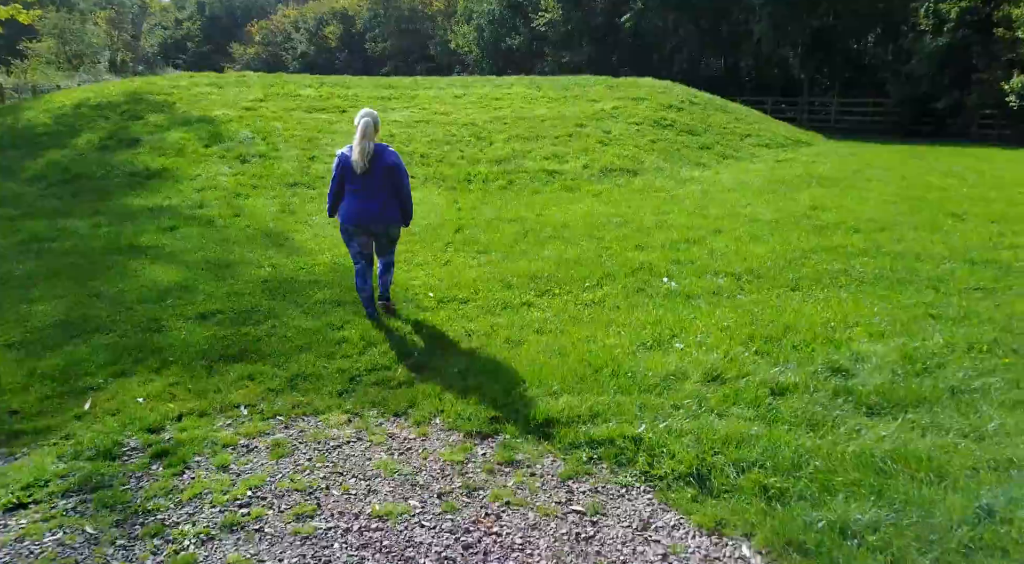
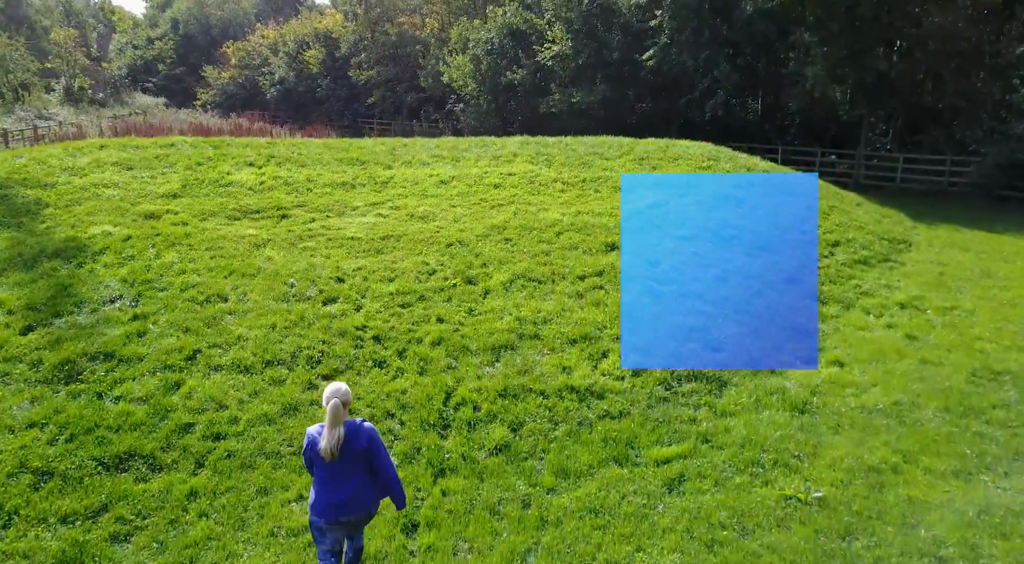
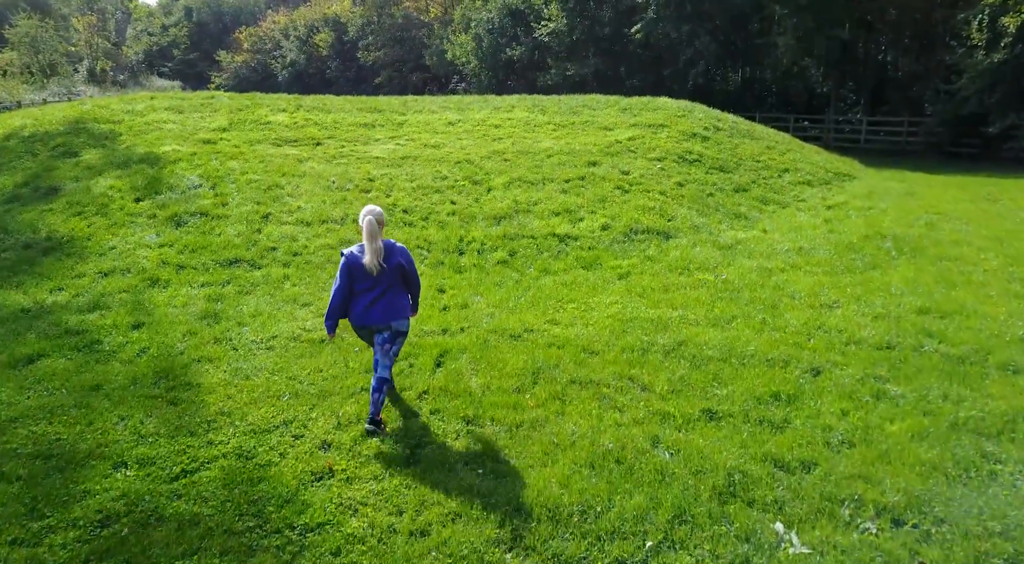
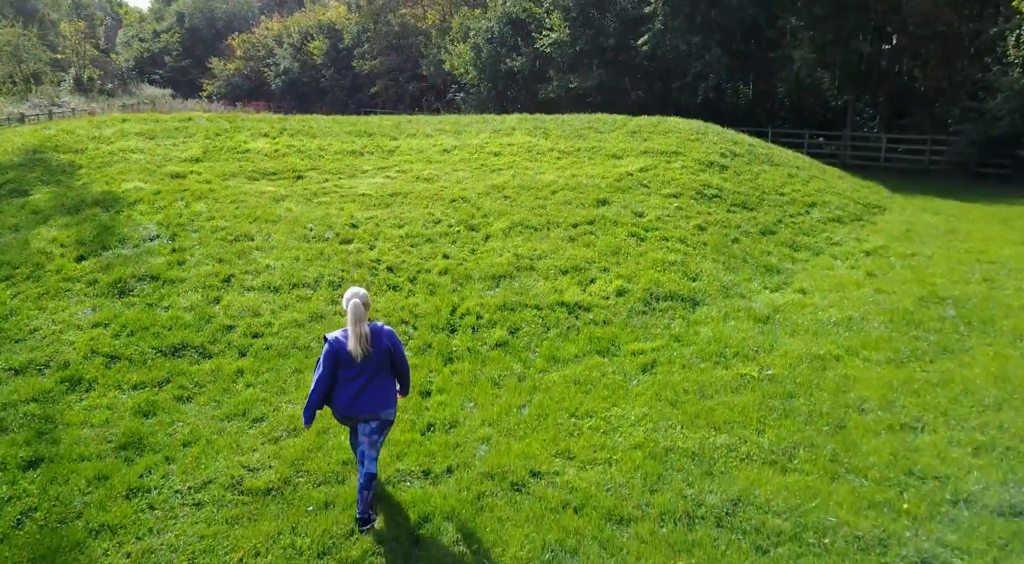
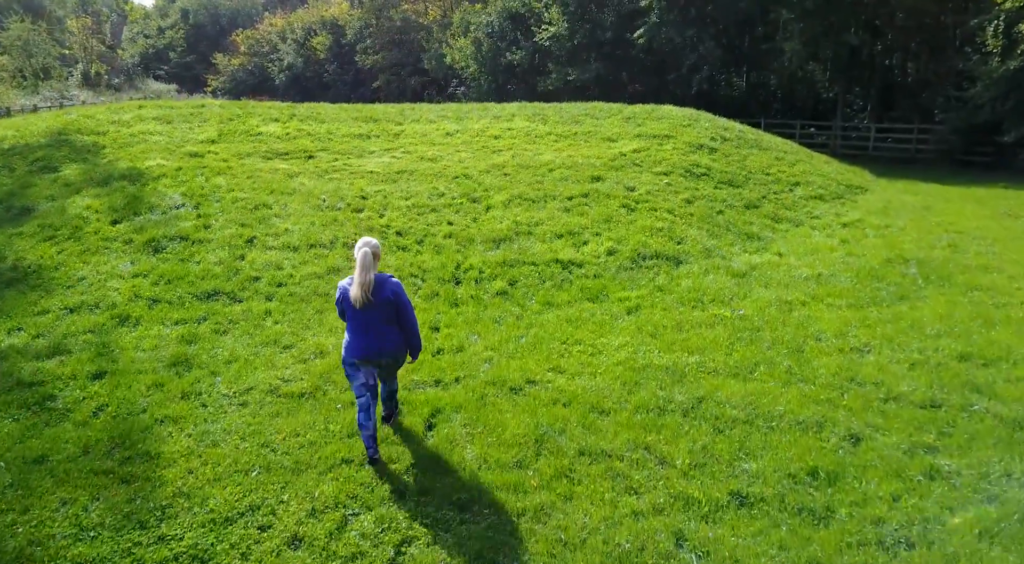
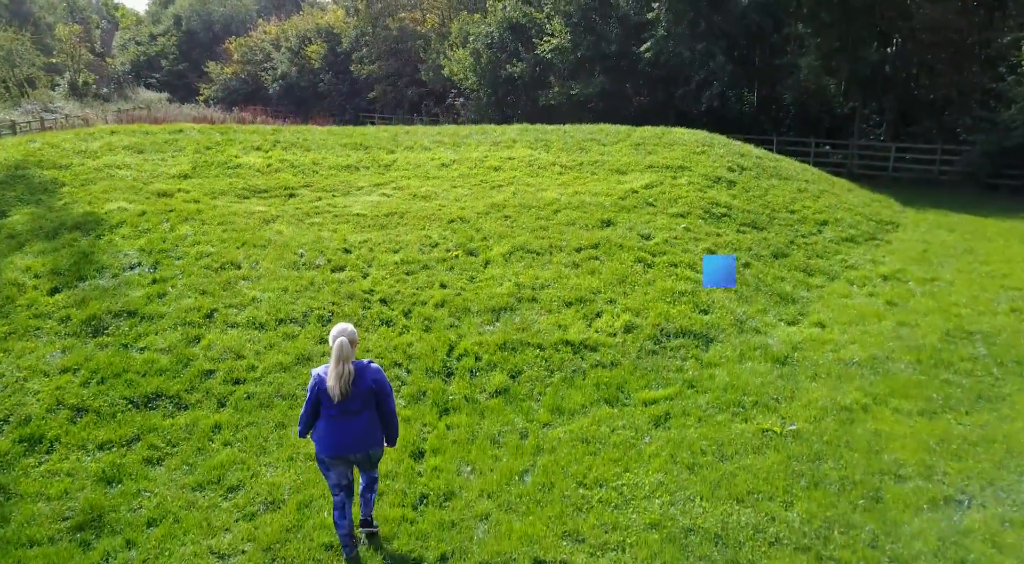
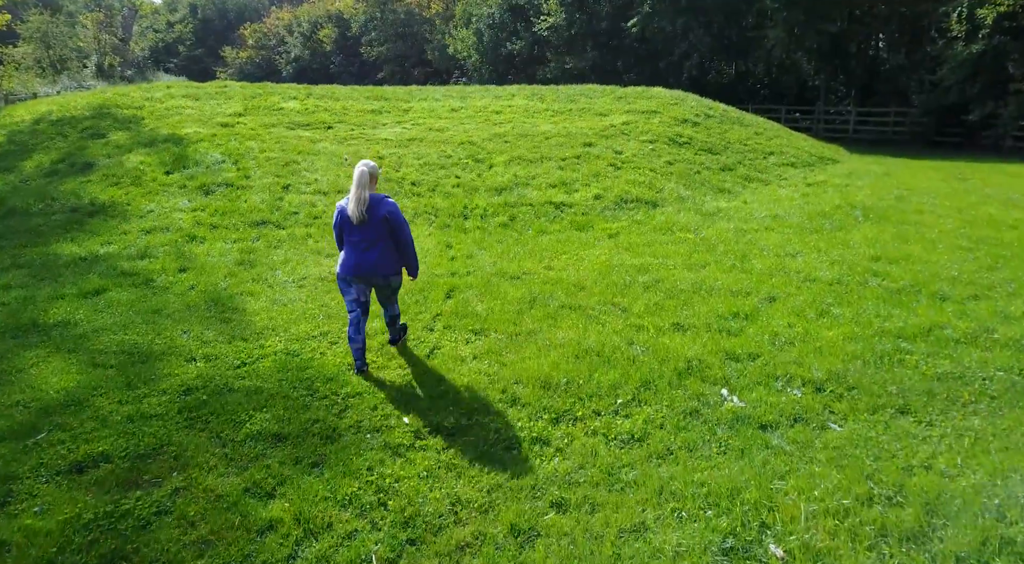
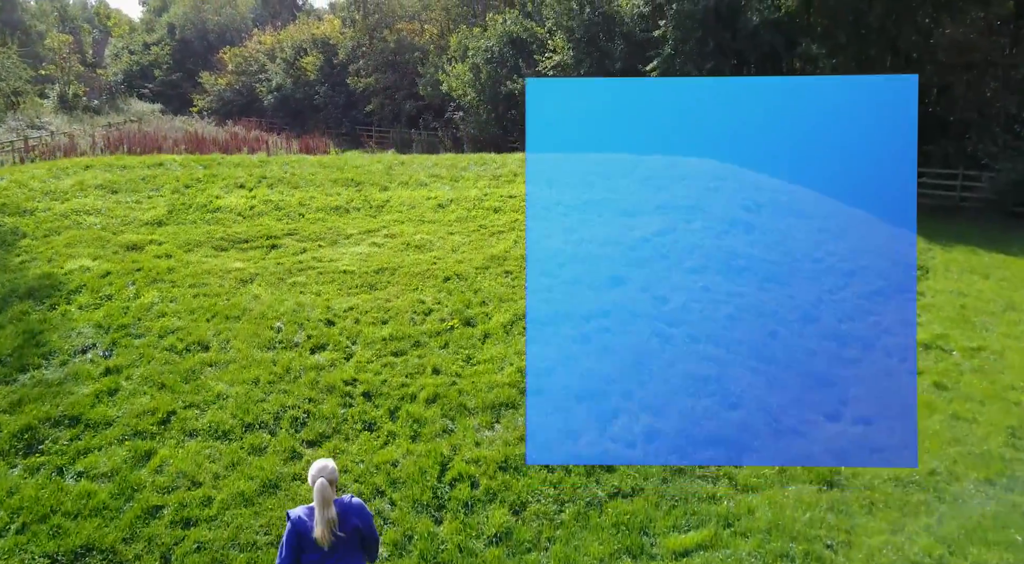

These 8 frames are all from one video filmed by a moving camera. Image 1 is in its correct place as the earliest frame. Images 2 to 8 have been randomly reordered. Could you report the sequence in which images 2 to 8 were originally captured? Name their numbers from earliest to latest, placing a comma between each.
7, 3, 5, 4, 6, 2, 8
